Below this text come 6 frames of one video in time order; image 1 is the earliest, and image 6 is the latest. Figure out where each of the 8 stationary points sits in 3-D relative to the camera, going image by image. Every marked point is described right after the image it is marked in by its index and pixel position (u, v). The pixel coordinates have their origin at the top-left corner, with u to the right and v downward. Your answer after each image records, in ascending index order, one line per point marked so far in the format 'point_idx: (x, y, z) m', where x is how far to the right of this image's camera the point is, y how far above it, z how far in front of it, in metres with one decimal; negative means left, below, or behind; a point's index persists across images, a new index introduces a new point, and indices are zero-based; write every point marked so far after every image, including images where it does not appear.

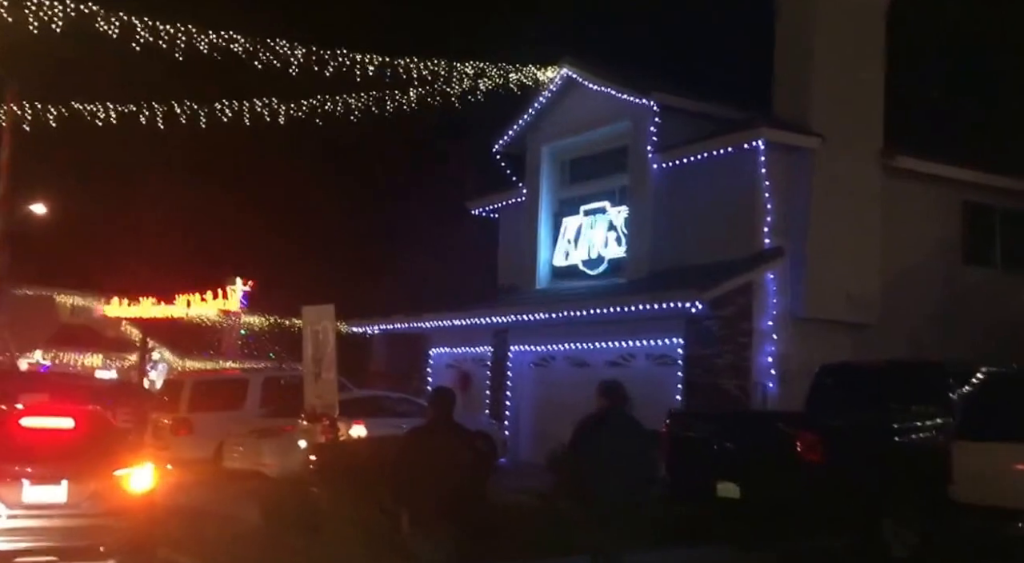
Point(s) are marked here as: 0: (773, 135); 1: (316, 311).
0: (+3.7, +2.1, +15.8) m
1: (-2.2, -0.3, +13.0) m
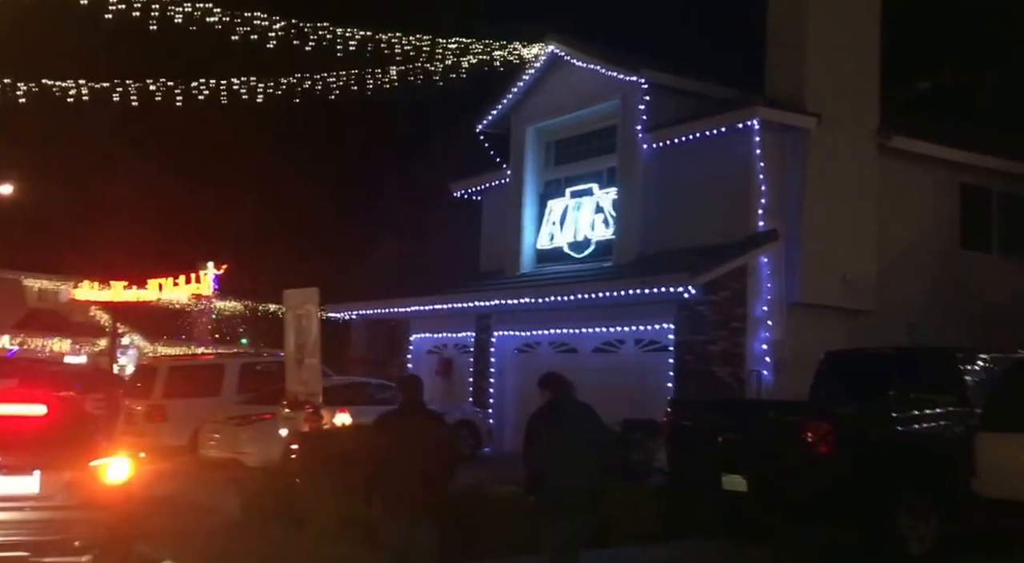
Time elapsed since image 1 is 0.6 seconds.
0: (+3.5, +2.3, +15.4) m
1: (-2.3, -0.1, +12.5) m
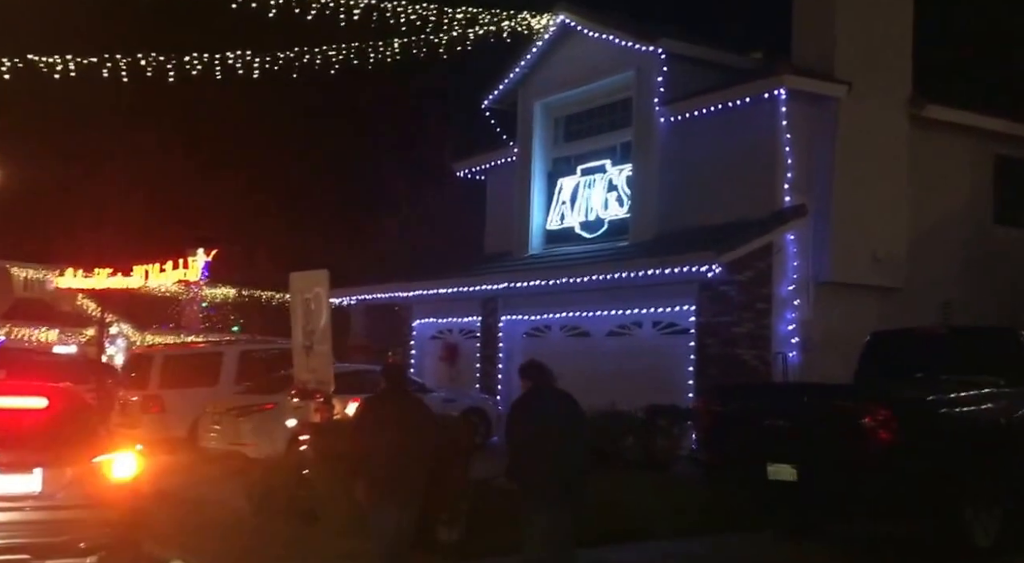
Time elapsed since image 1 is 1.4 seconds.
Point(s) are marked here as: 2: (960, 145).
0: (+3.7, +2.6, +14.7) m
1: (-2.1, +0.1, +11.7) m
2: (+6.4, +2.0, +16.4) m
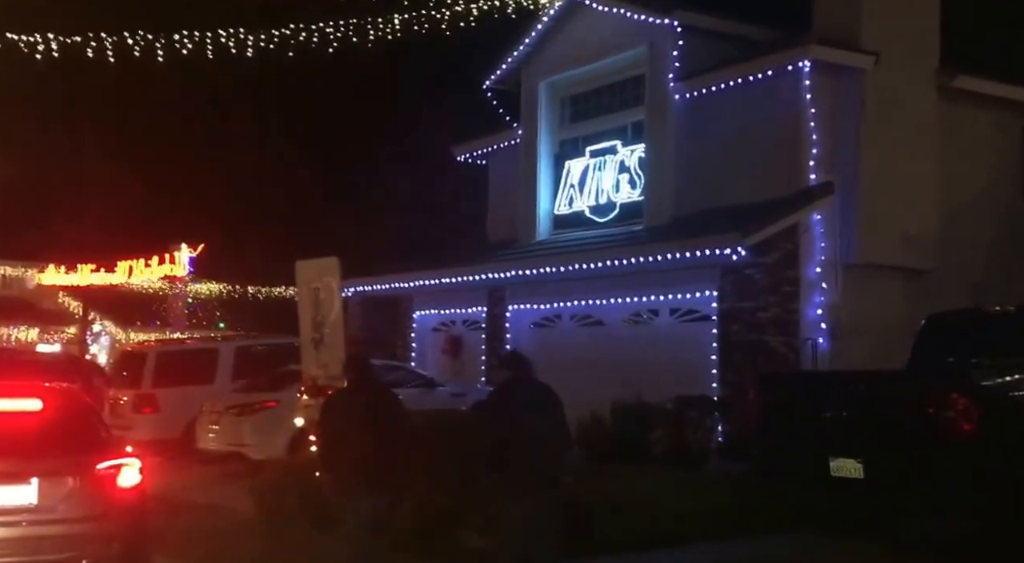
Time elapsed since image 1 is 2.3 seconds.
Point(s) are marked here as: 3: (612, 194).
0: (+3.8, +2.8, +13.9) m
1: (-1.8, +0.2, +10.9) m
2: (+6.5, +2.2, +15.7) m
3: (+1.5, +1.3, +16.8) m
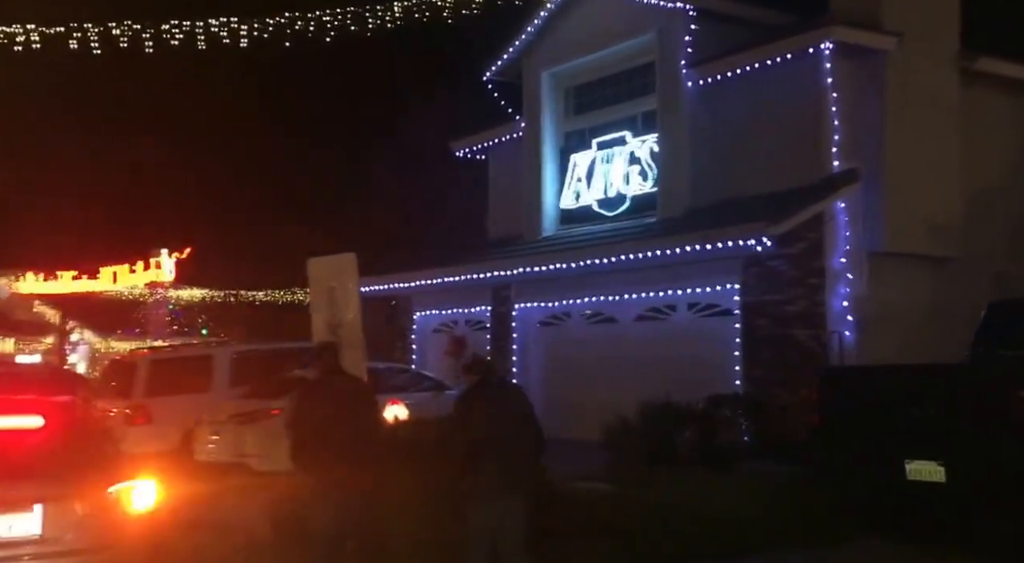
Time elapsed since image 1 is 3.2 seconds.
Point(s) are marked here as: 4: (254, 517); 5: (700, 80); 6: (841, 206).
0: (+3.9, +2.9, +13.4) m
1: (-1.6, +0.2, +10.2) m
2: (+6.6, +2.4, +15.2) m
3: (+1.6, +1.4, +16.2) m
4: (-2.7, -2.3, +11.4) m
5: (+2.5, +2.7, +15.1) m
6: (+3.9, +0.9, +13.6) m
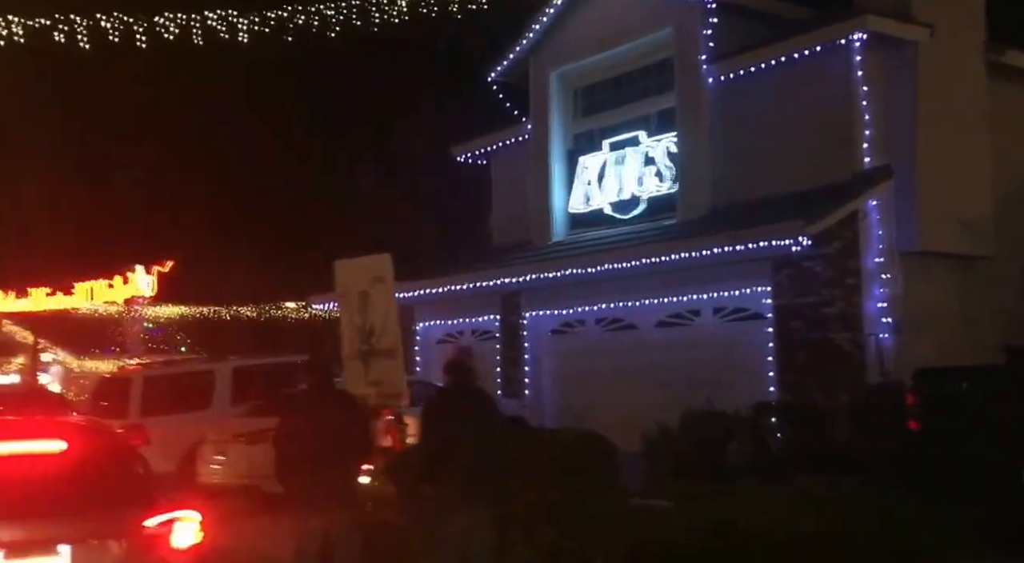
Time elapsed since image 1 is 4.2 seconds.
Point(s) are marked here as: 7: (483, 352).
0: (+4.1, +2.9, +12.9) m
1: (-1.2, +0.1, +9.4) m
2: (+6.8, +2.4, +14.8) m
3: (+1.7, +1.3, +15.6) m
4: (-2.3, -2.4, +10.6) m
5: (+2.7, +2.6, +14.5) m
6: (+4.2, +0.9, +13.0) m
7: (-0.5, -1.1, +17.7) m
